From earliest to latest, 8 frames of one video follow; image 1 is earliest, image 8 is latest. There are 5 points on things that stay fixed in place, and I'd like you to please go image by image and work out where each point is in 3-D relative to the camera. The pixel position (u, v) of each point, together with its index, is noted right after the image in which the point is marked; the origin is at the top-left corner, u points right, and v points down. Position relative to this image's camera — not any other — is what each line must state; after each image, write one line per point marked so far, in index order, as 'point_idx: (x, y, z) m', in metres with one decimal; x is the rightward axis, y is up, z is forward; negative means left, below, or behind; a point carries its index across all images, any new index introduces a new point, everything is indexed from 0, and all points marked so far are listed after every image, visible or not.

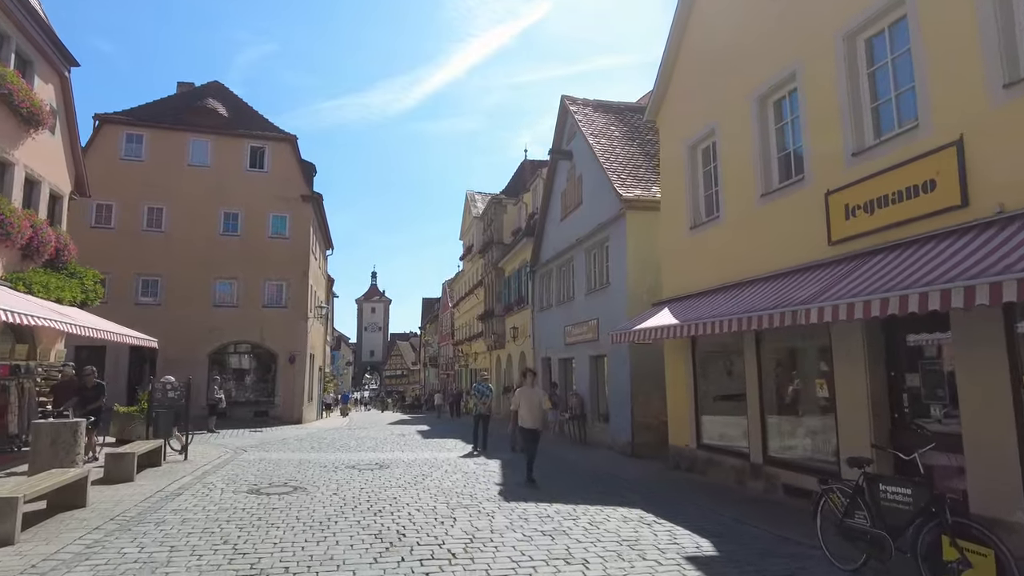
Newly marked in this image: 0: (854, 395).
0: (+4.4, -1.4, +8.1) m
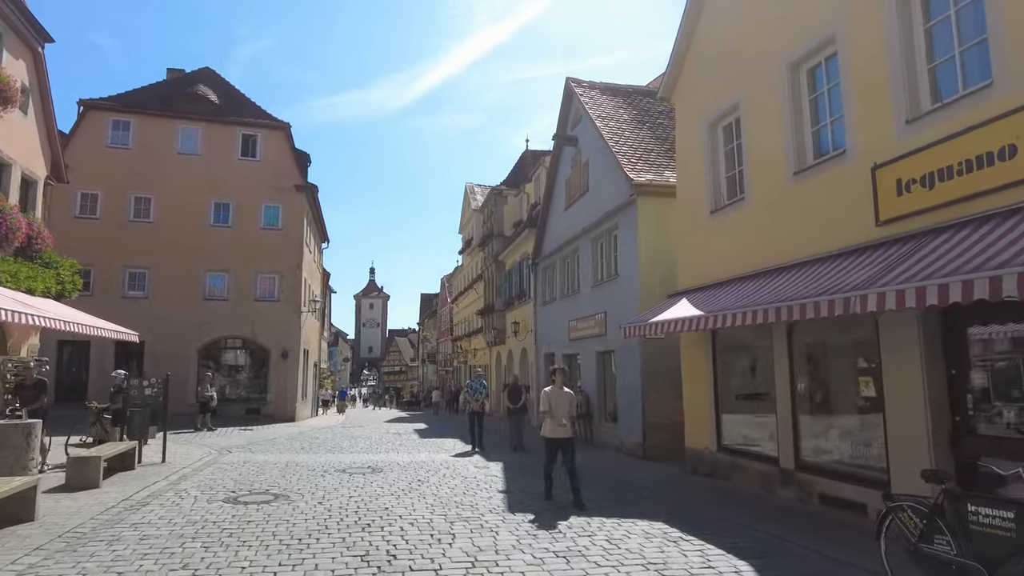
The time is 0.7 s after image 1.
0: (+4.5, -1.2, +7.1) m
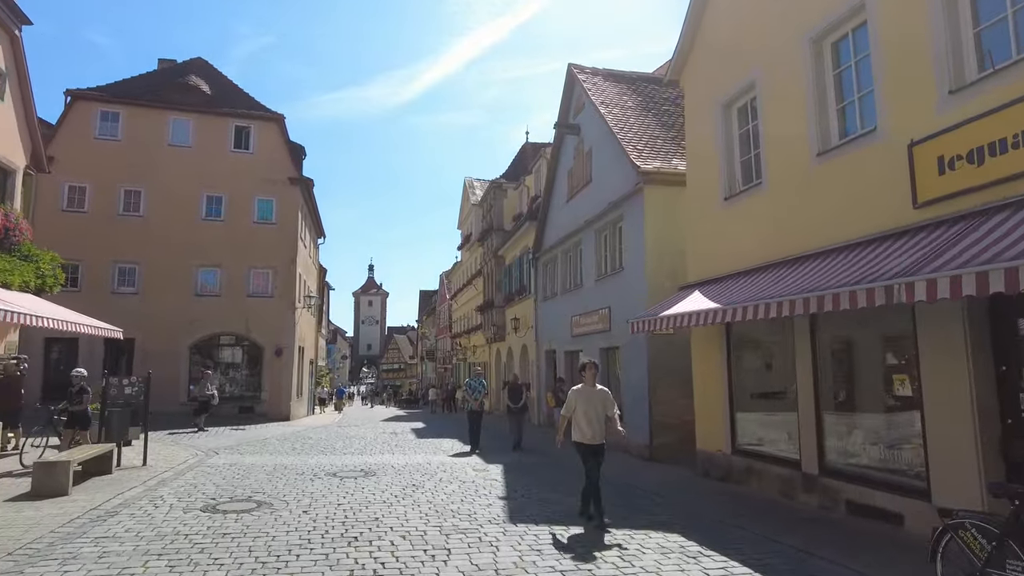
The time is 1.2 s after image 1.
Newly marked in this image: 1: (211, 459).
0: (+4.5, -1.1, +6.5) m
1: (-6.4, -3.6, +13.2) m
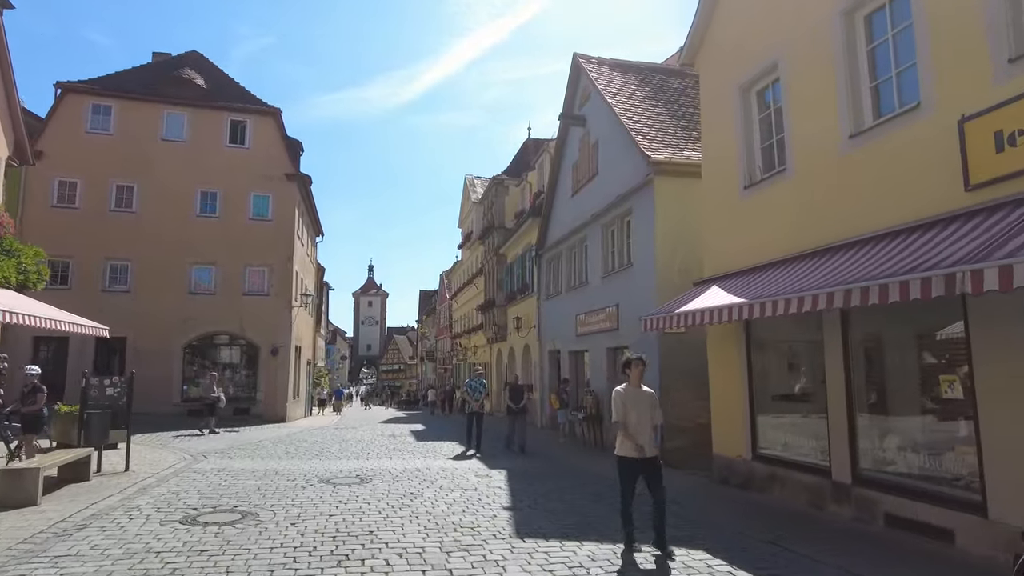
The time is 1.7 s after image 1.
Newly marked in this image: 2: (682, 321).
0: (+4.6, -1.0, +5.8) m
1: (-6.3, -3.5, +12.5) m
2: (+2.6, -0.5, +9.7) m
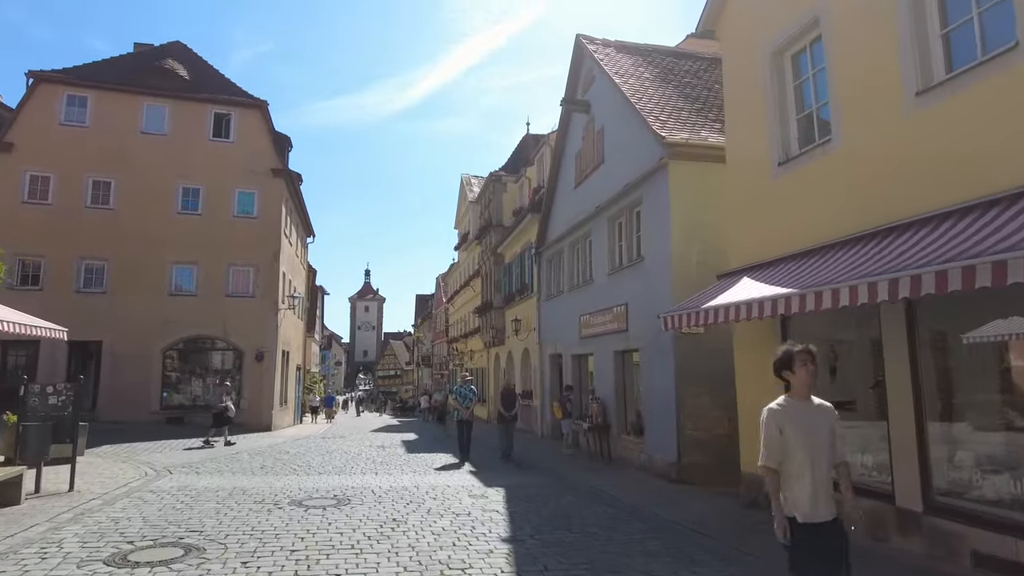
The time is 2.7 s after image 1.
0: (+4.6, -0.9, +4.5) m
1: (-6.3, -3.4, +11.1) m
2: (+2.6, -0.4, +8.3) m
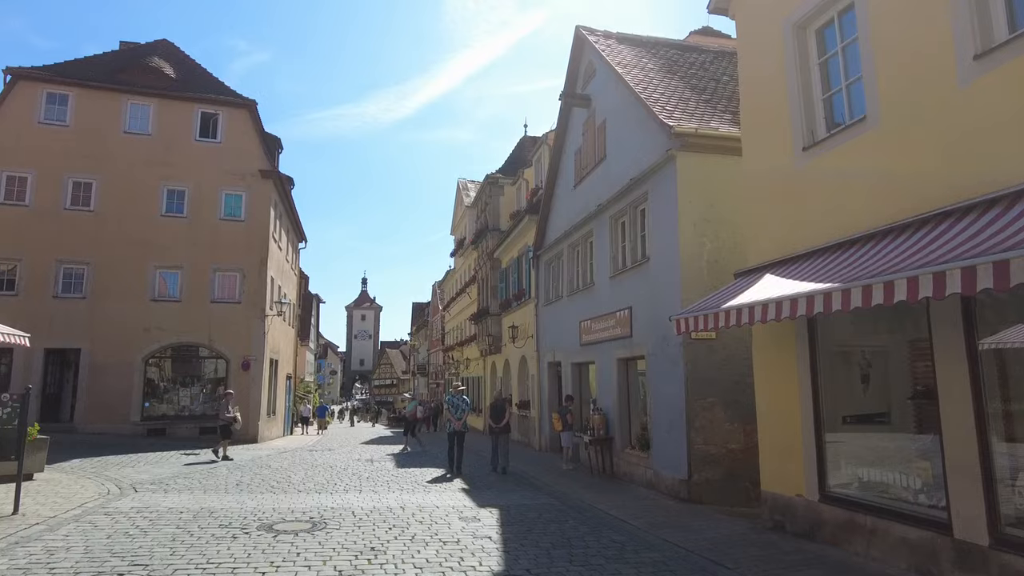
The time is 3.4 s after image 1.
0: (+4.6, -0.8, +3.6) m
1: (-6.4, -3.4, +10.1) m
2: (+2.6, -0.4, +7.4) m
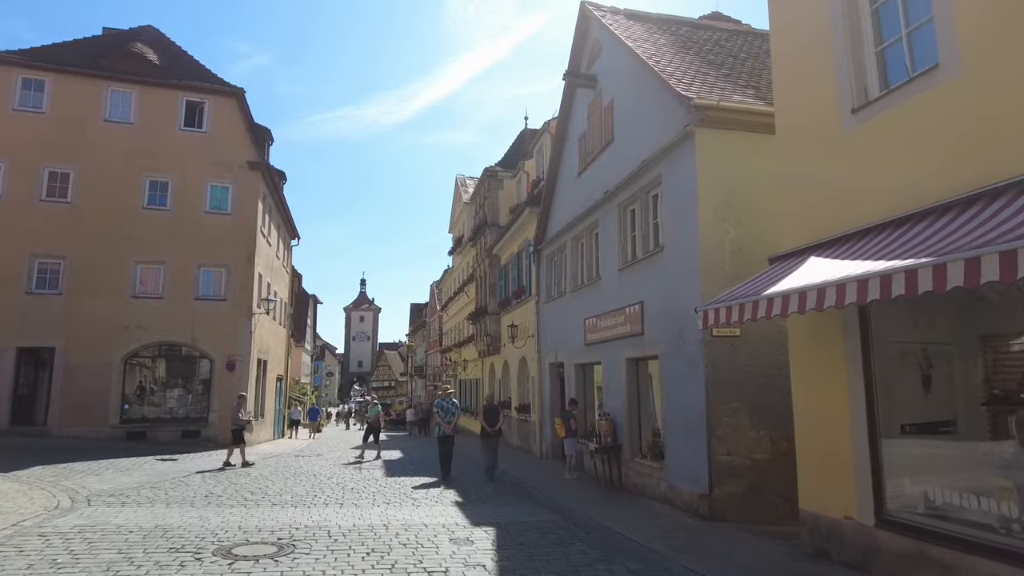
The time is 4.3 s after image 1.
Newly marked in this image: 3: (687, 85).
0: (+4.5, -0.6, +2.4) m
1: (-6.4, -3.3, +9.0) m
2: (+2.5, -0.2, +6.3) m
3: (+3.0, +3.4, +10.7) m
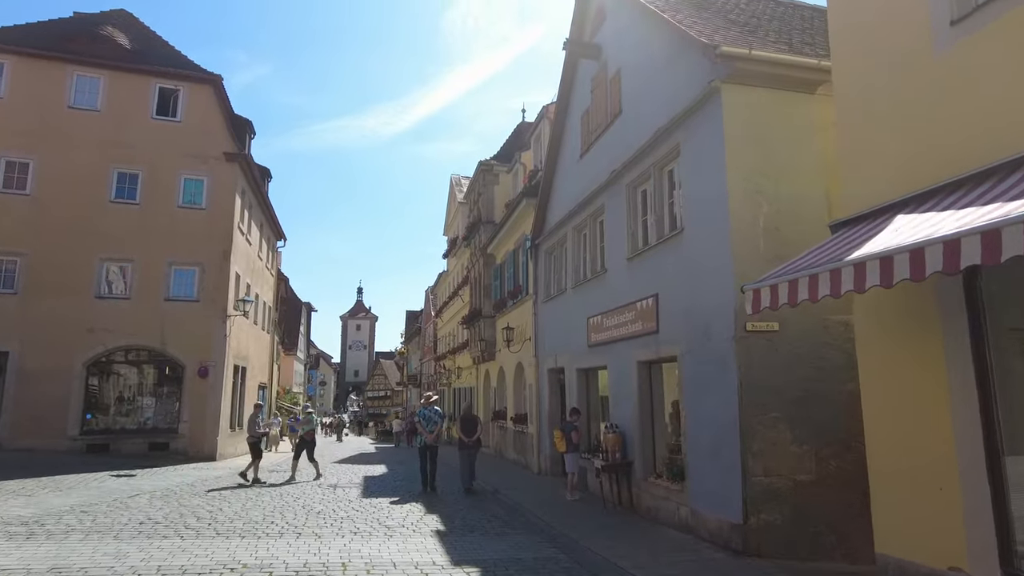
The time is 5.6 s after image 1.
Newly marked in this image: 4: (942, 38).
0: (+4.4, -0.3, +0.7) m
1: (-6.5, -3.1, +7.2) m
2: (+2.4, 0.0, +4.6) m
3: (+2.9, +3.6, +9.1) m
4: (+3.6, +2.1, +5.4) m
